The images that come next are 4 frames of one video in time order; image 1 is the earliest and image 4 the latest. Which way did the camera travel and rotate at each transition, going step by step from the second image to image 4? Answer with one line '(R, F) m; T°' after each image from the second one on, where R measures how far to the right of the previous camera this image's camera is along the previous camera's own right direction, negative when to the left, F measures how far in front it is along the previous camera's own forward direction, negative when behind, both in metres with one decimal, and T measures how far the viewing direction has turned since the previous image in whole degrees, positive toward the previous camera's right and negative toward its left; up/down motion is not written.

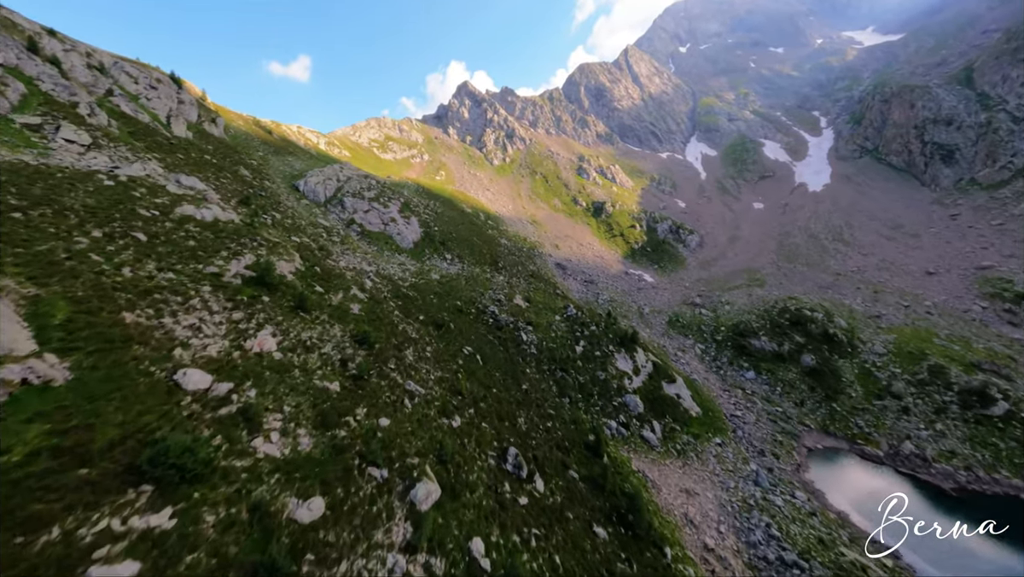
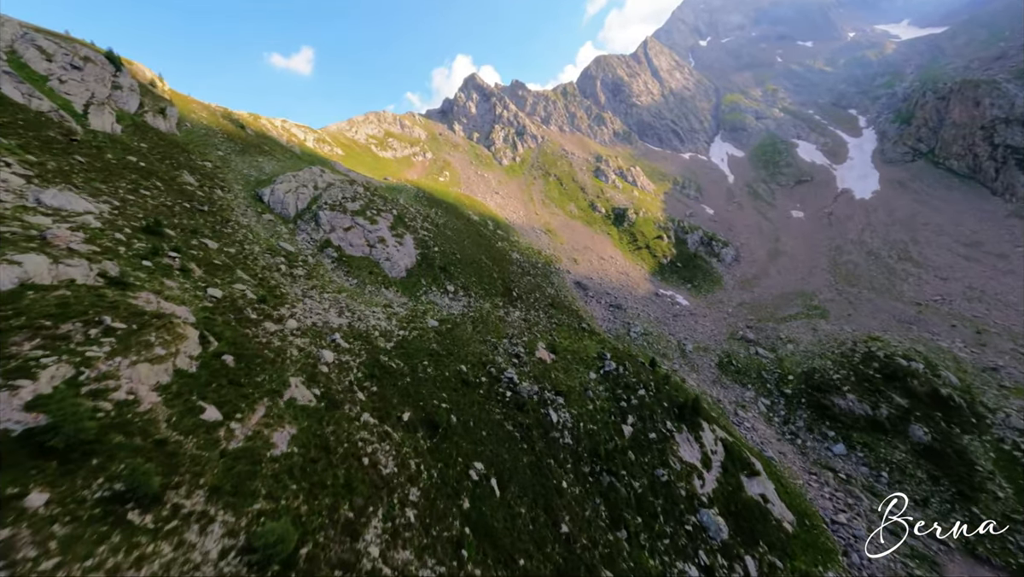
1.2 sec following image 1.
(-2.0, +11.6) m; -1°
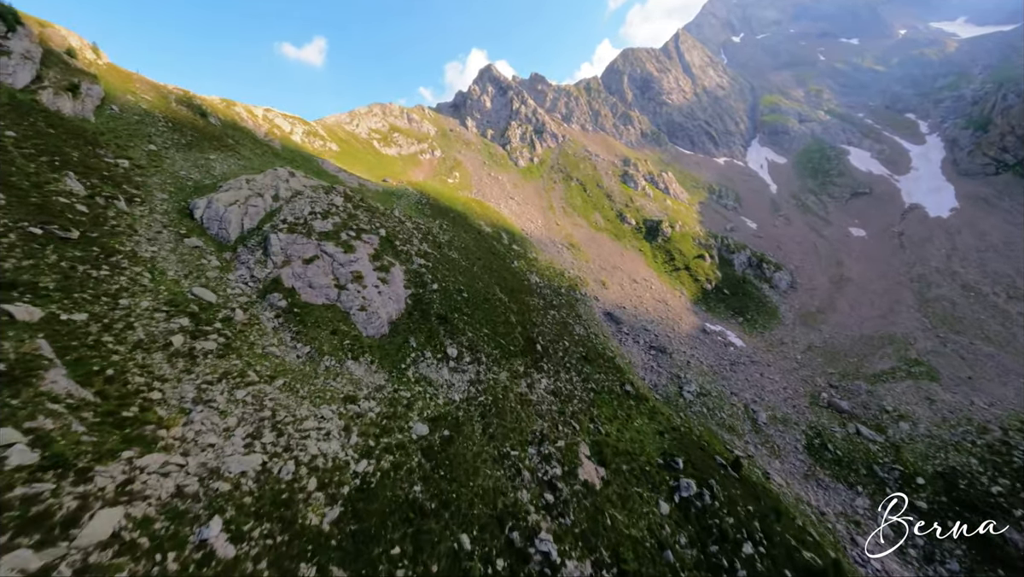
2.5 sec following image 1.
(-2.0, +12.9) m; -1°
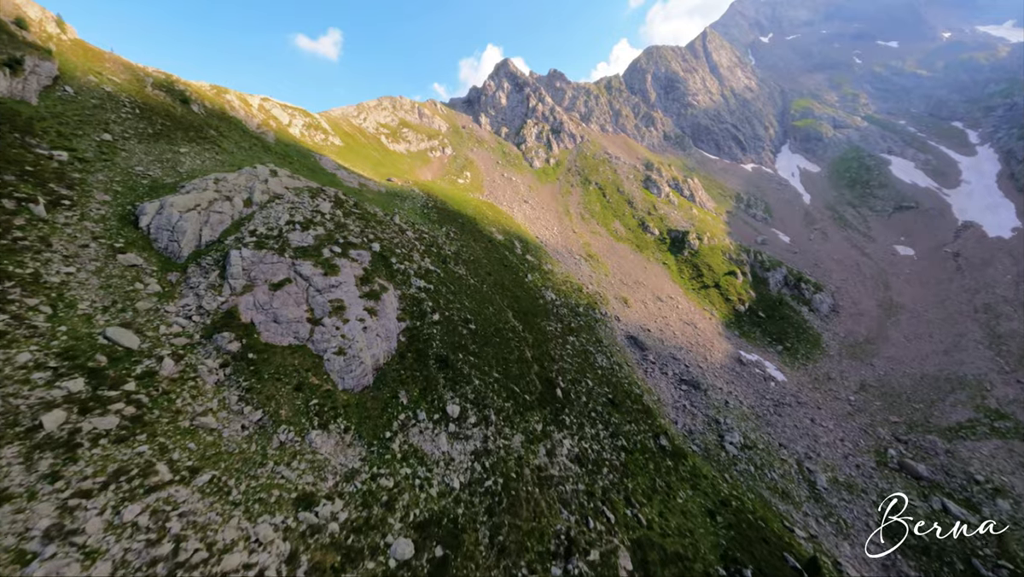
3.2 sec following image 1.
(-1.0, +6.6) m; -1°
